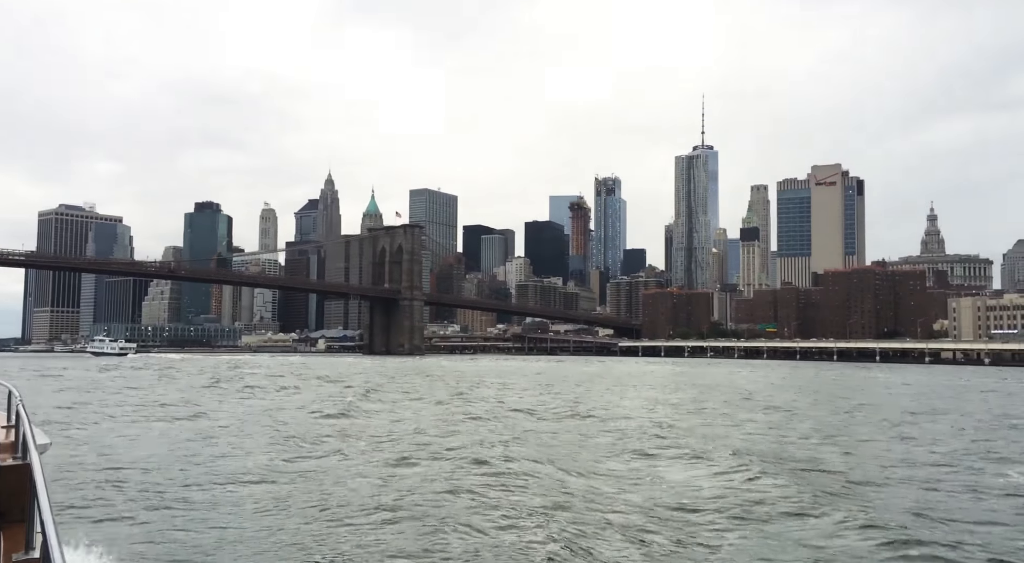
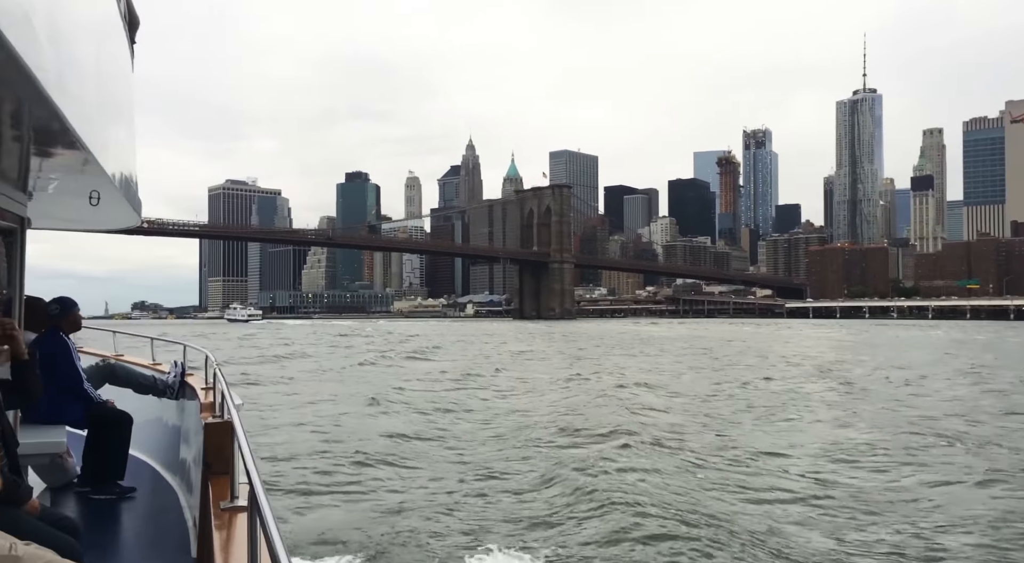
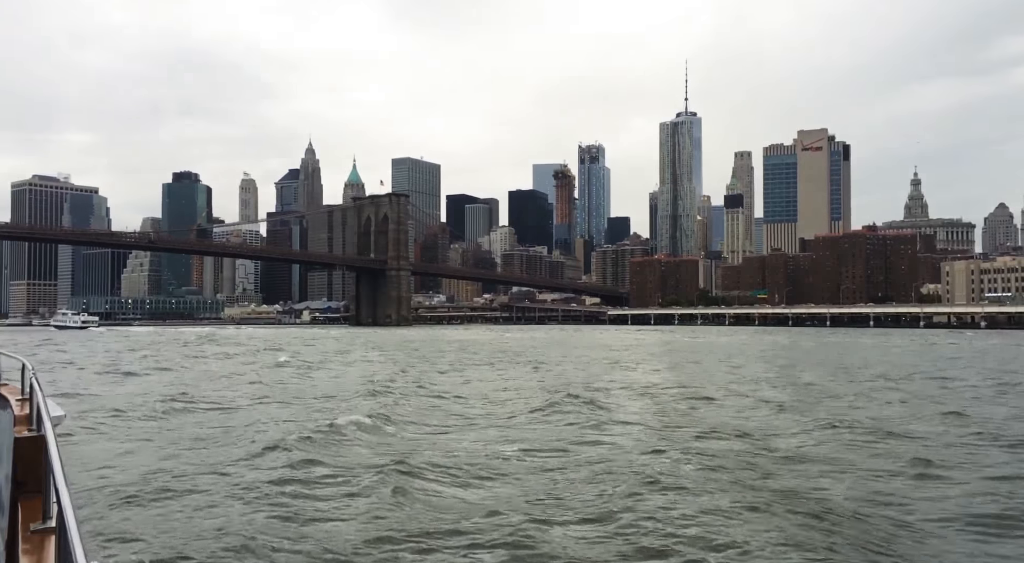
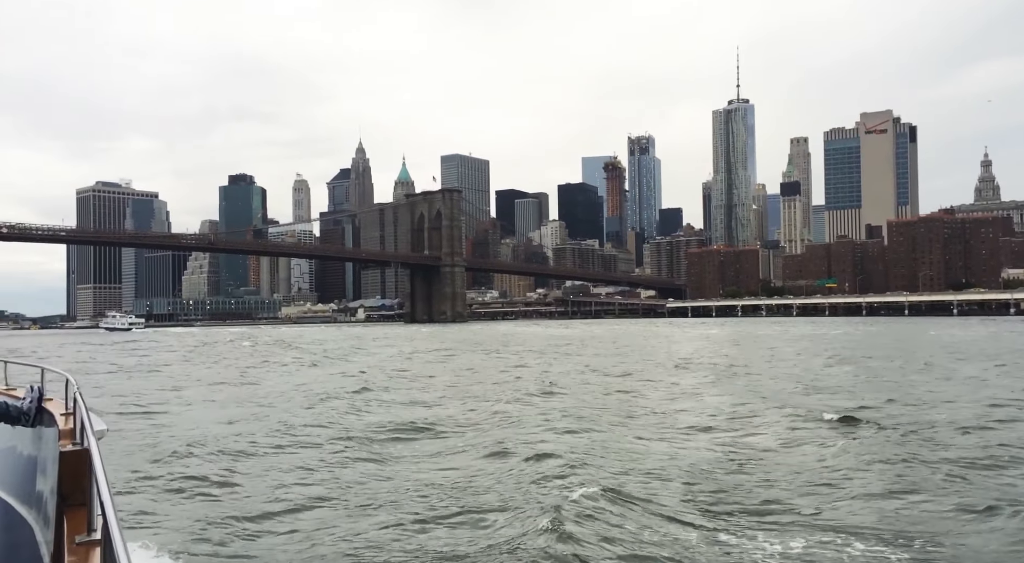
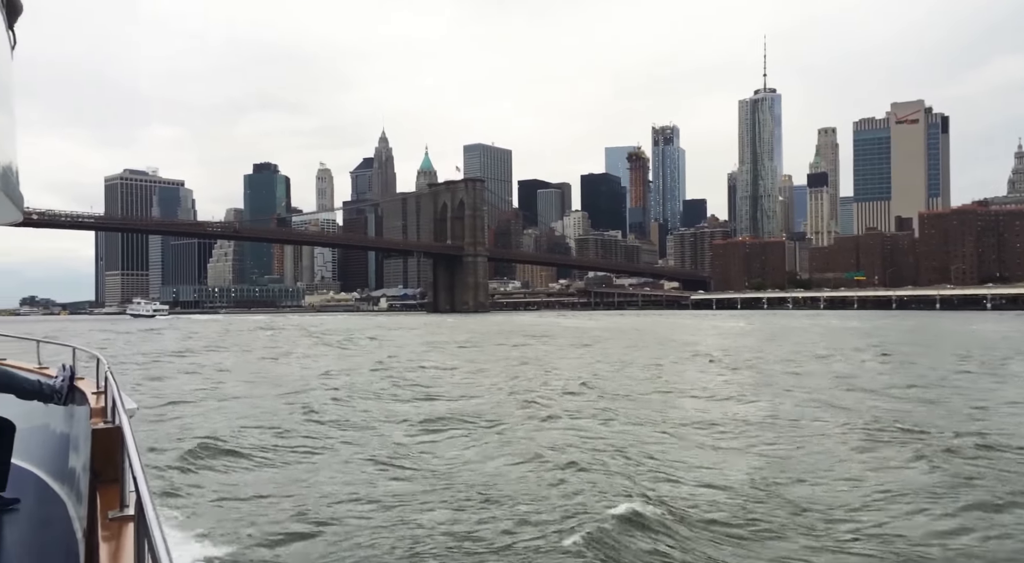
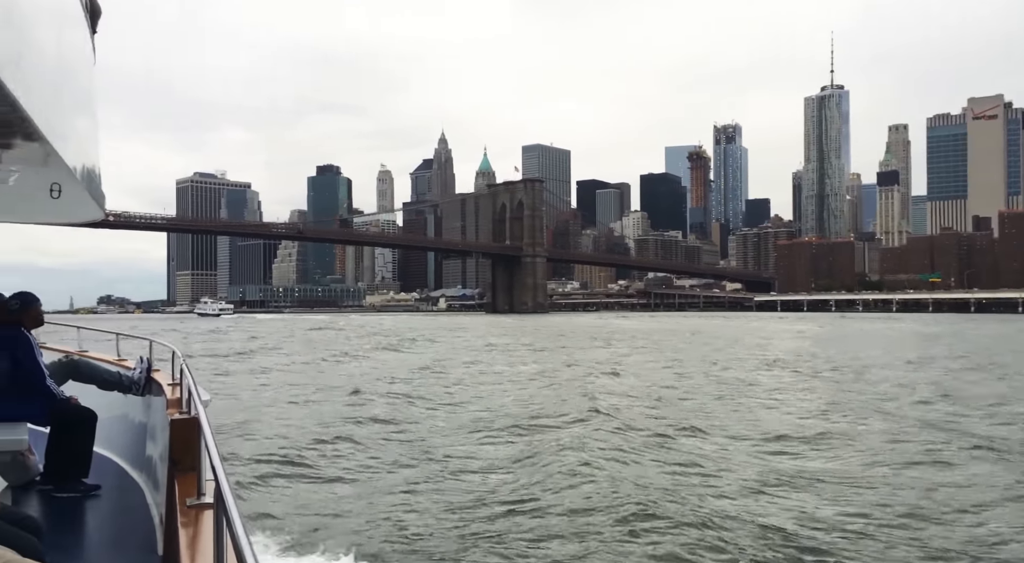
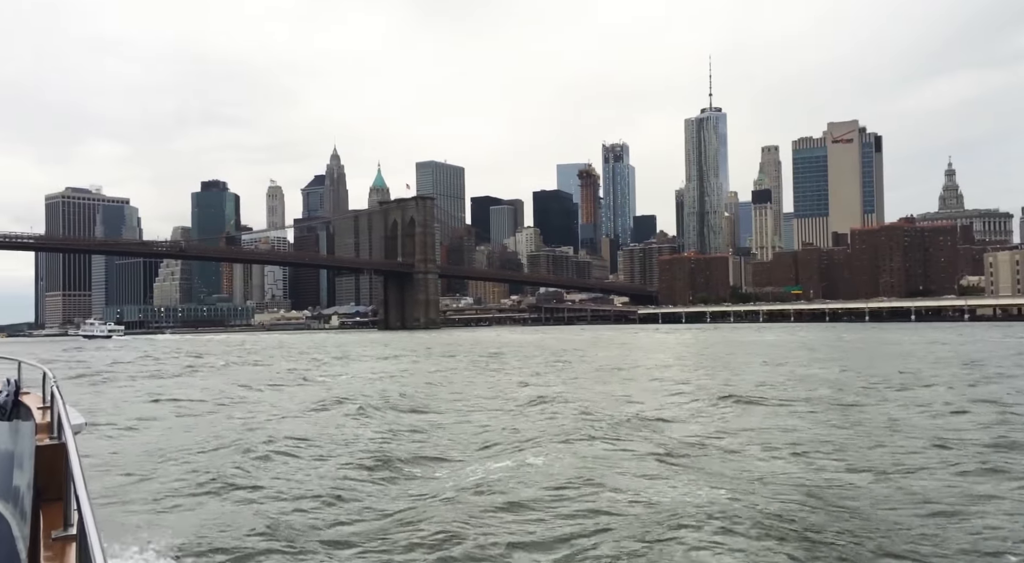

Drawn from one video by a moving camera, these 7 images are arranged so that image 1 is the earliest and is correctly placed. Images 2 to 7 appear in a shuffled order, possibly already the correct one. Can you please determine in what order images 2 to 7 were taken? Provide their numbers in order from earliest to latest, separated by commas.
3, 7, 4, 5, 6, 2
